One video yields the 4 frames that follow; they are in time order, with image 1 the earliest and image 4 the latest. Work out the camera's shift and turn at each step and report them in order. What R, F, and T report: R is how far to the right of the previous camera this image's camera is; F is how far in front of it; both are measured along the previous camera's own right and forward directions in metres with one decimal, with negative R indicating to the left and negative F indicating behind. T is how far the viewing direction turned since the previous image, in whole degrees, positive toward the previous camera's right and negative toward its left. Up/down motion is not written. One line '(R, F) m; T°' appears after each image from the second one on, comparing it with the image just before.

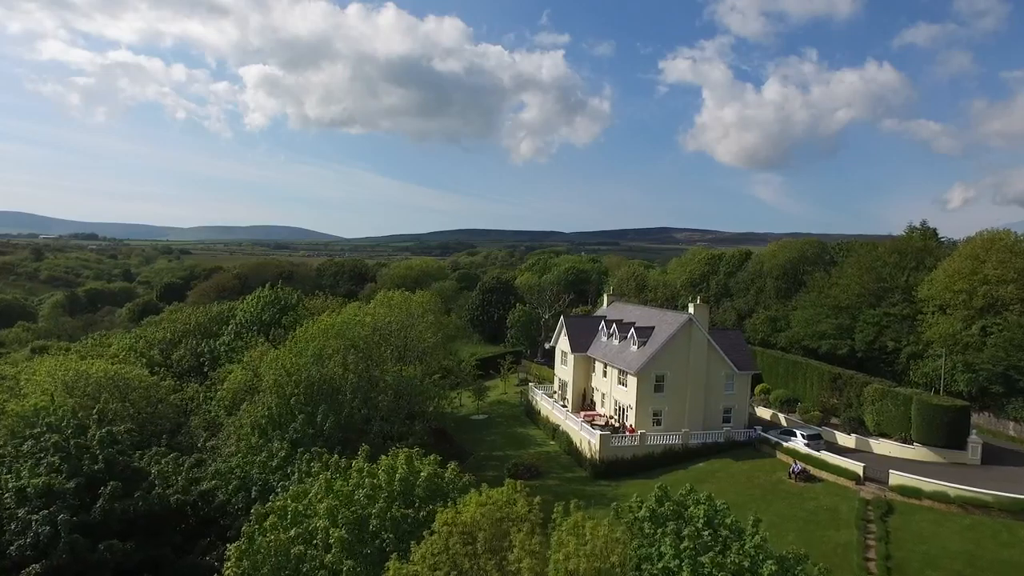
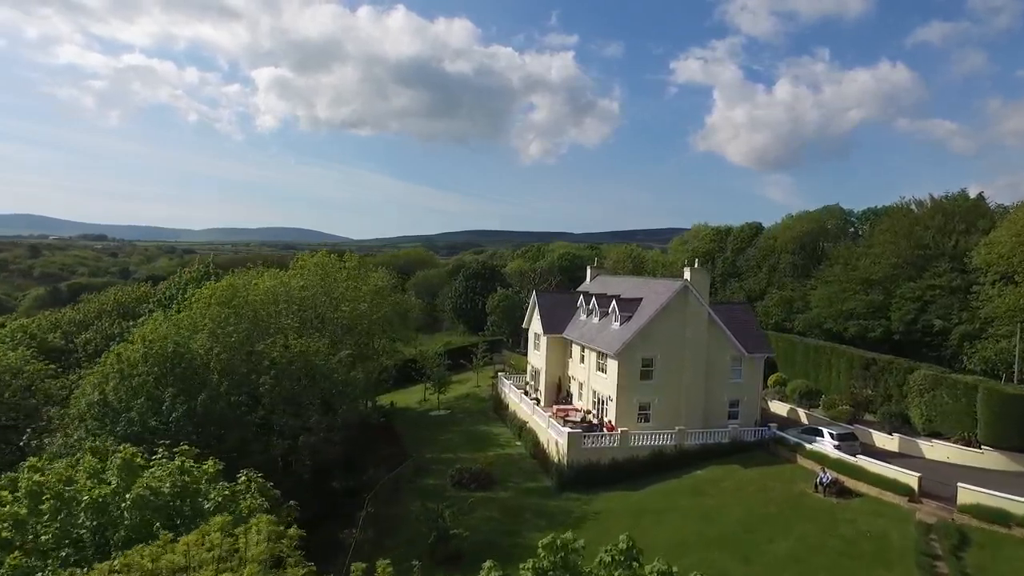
(+3.6, +10.1) m; -1°
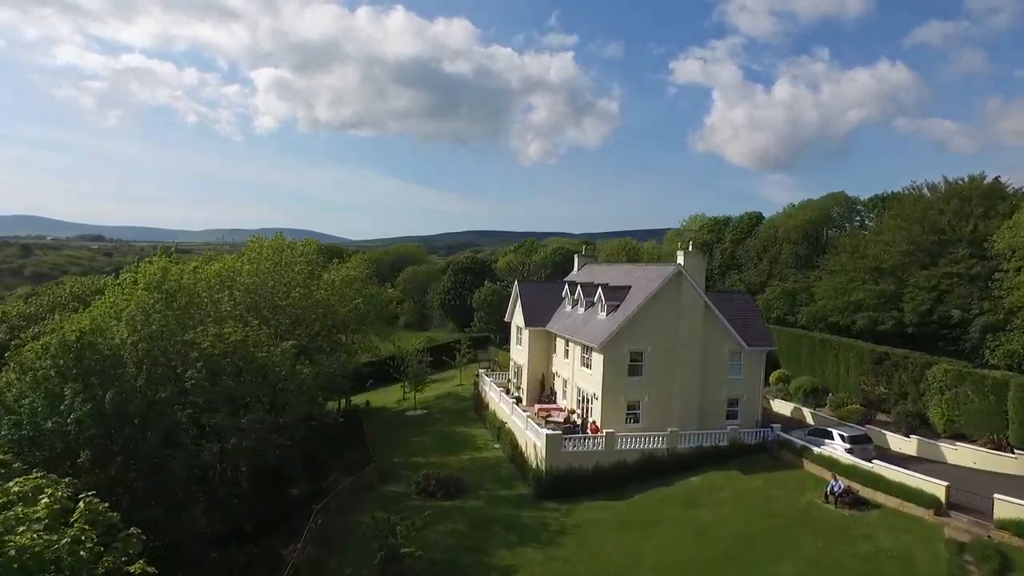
(+1.4, +3.8) m; 0°
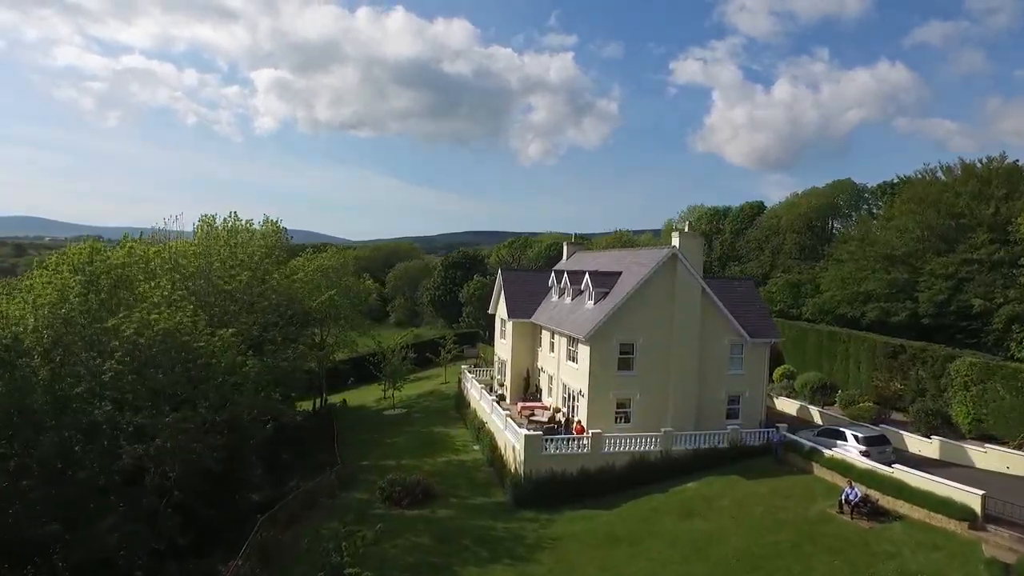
(+1.1, +3.4) m; 0°
